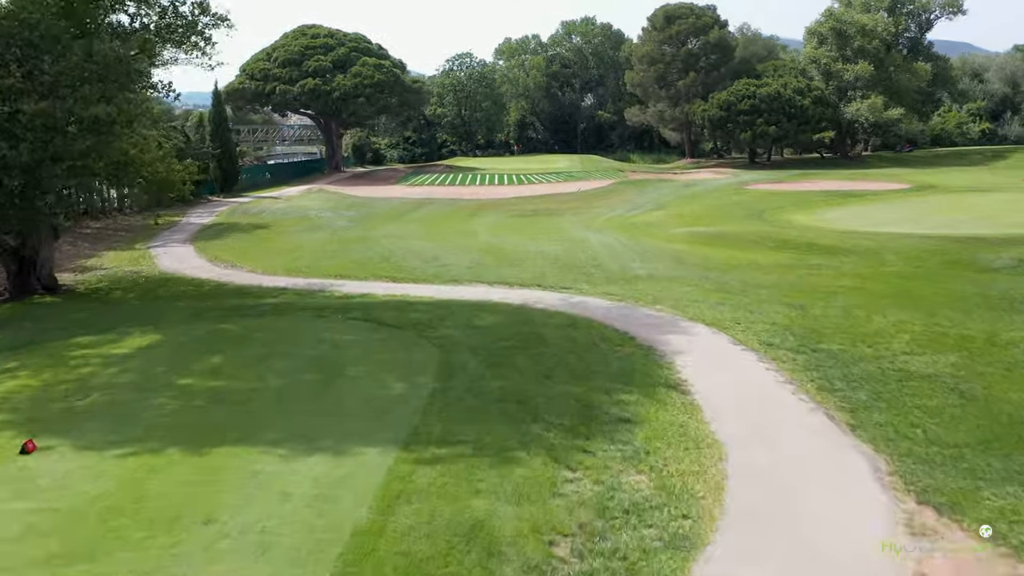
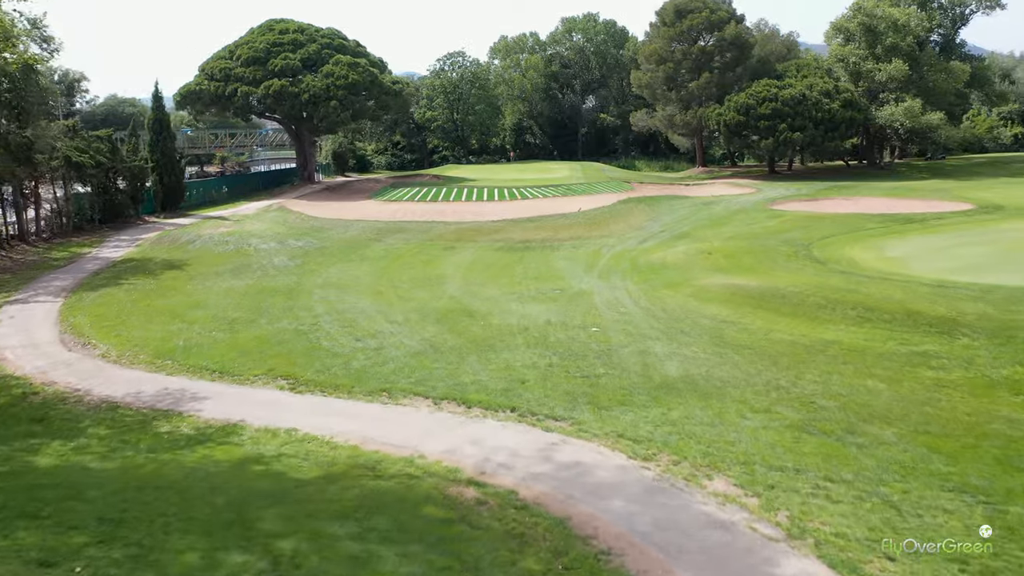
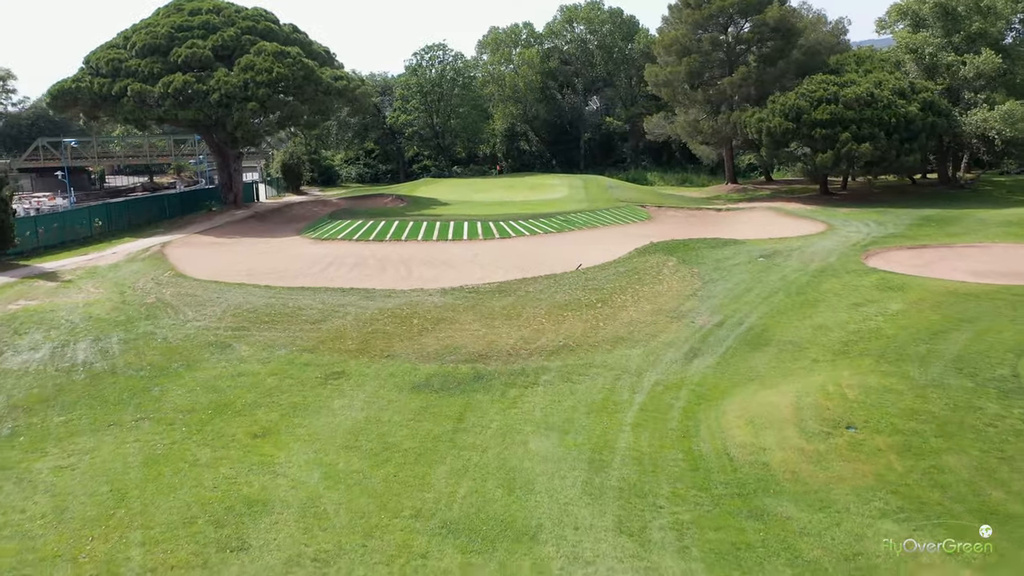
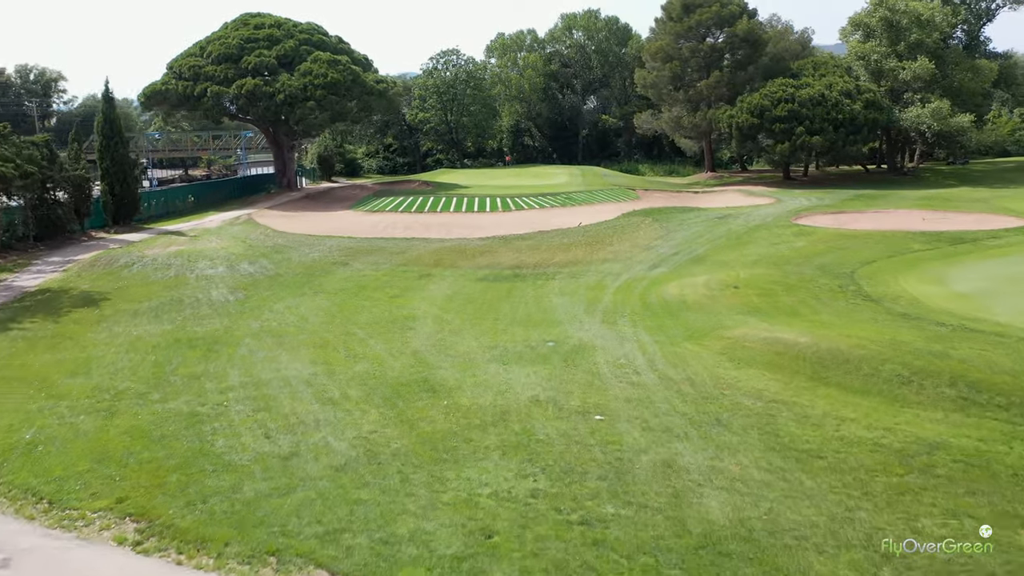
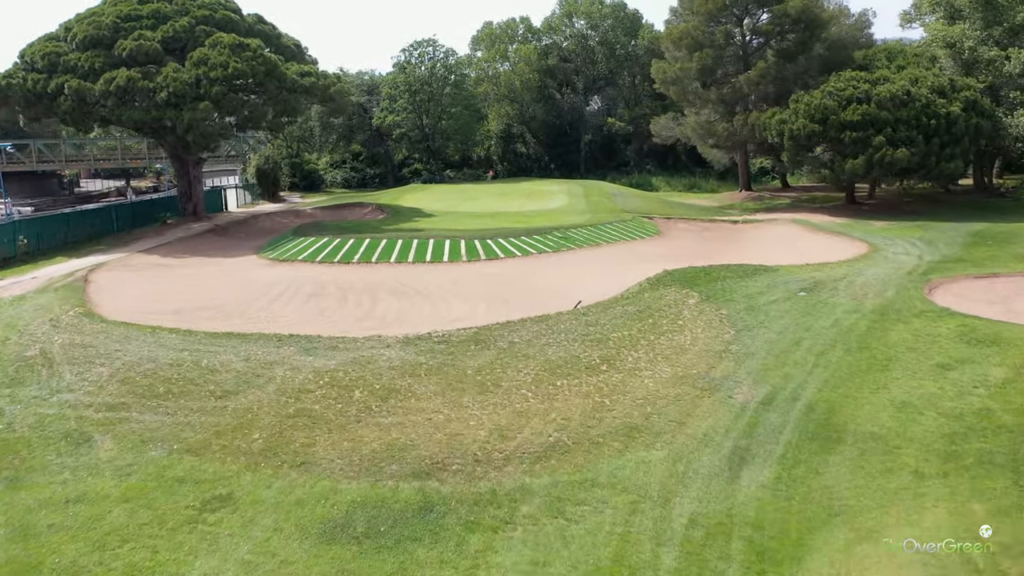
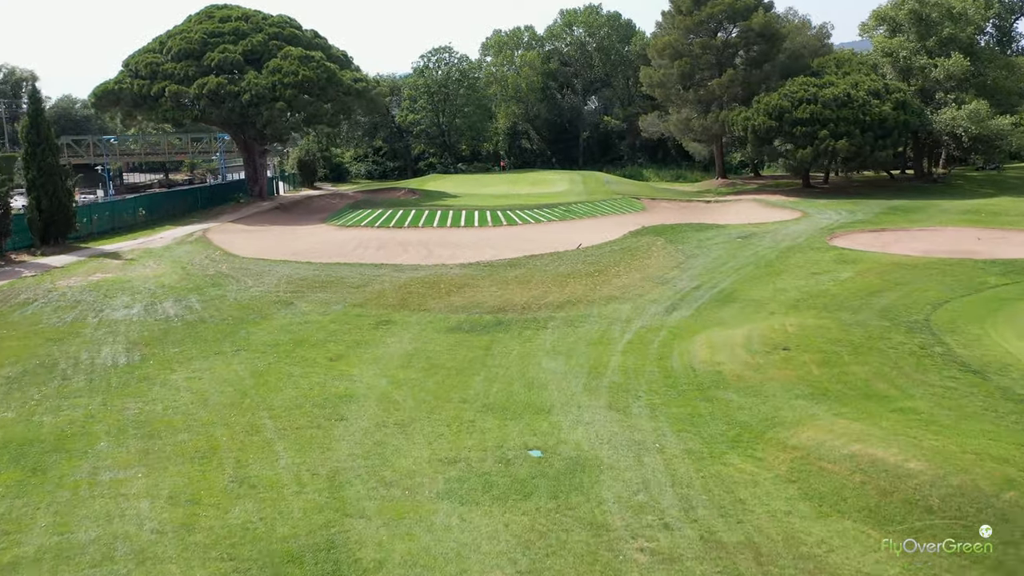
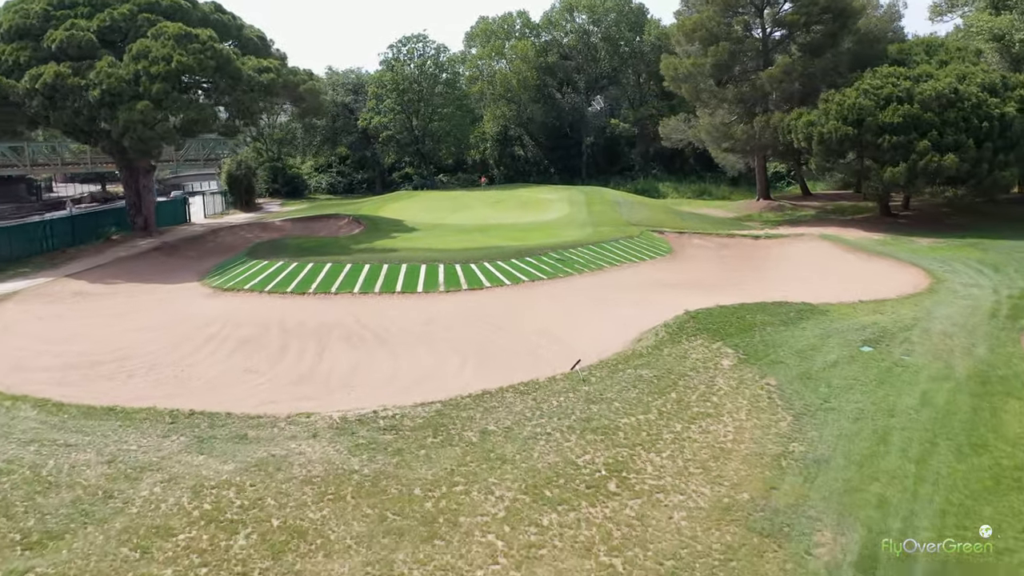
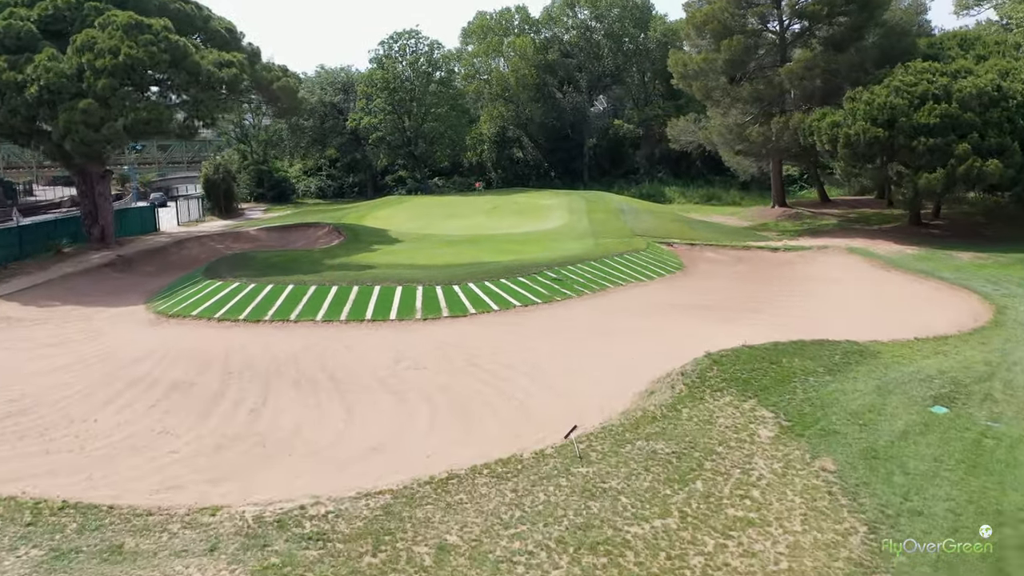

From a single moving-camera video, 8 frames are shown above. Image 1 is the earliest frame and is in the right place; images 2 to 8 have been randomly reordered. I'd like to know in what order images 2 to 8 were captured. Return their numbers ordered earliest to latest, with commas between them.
2, 4, 6, 3, 5, 7, 8
